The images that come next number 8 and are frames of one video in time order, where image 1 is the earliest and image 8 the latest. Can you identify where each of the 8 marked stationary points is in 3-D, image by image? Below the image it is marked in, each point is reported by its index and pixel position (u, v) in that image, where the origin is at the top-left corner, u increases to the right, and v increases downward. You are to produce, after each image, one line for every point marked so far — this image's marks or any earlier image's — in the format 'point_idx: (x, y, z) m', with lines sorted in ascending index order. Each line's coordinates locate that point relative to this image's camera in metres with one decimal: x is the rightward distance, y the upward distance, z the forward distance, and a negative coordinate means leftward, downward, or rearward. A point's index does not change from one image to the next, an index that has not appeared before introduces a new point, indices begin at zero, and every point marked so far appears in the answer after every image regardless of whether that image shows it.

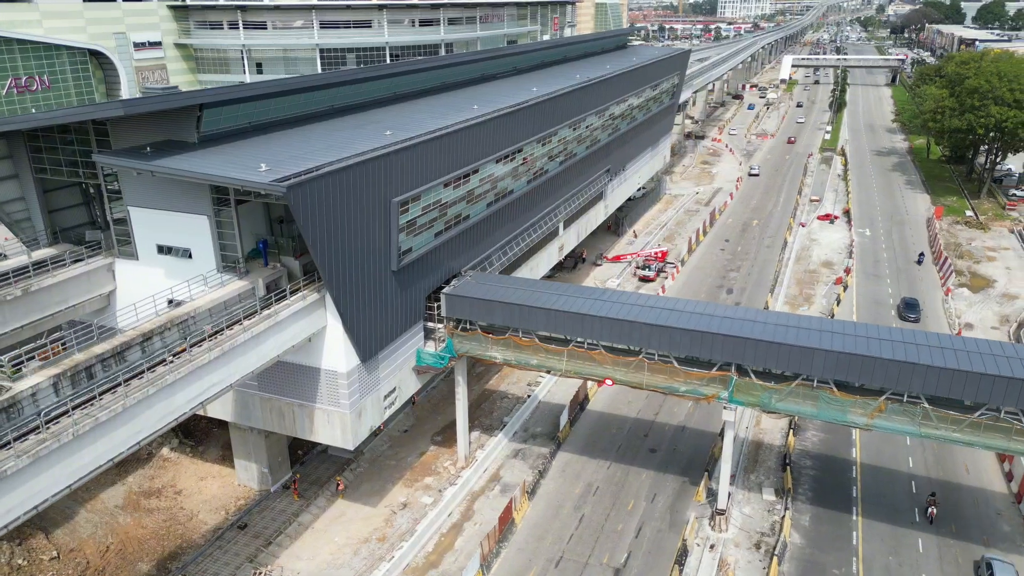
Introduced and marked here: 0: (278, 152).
0: (-6.3, +3.8, +20.2) m
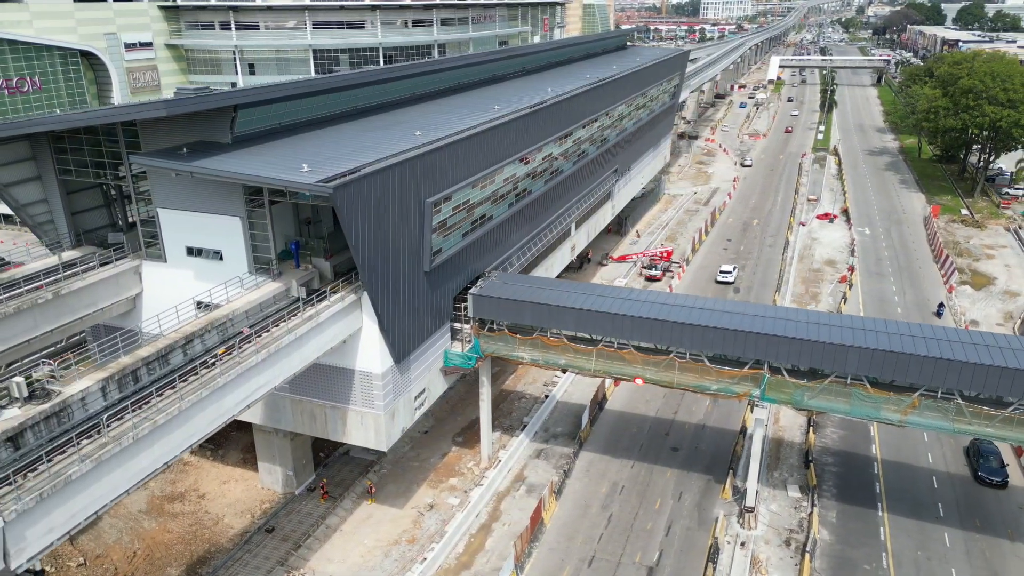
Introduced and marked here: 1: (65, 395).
0: (-5.3, +3.8, +20.1) m
1: (-9.1, -2.2, +14.7) m
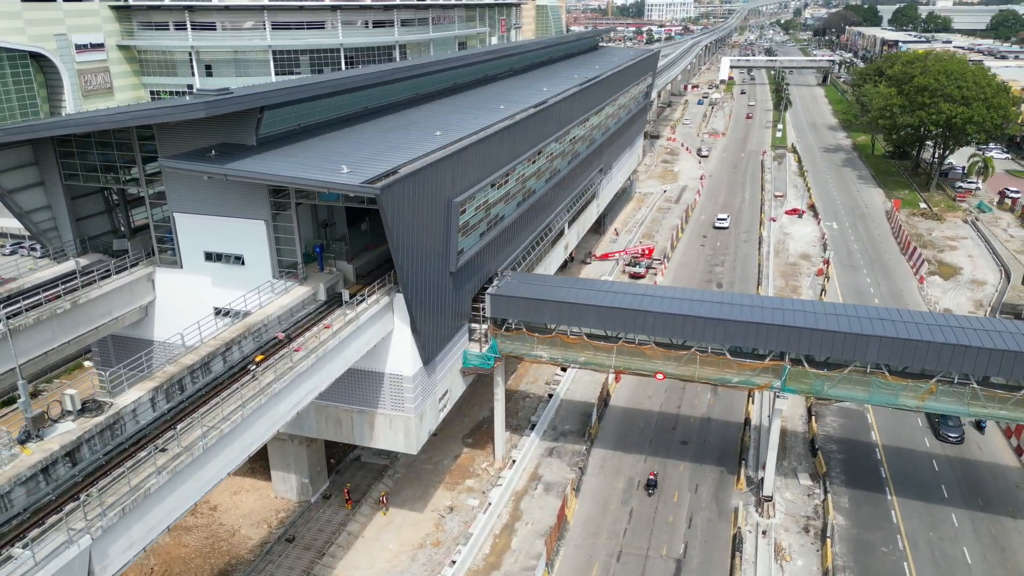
0: (-4.4, +3.7, +19.8) m
1: (-7.7, -2.3, +14.2) m
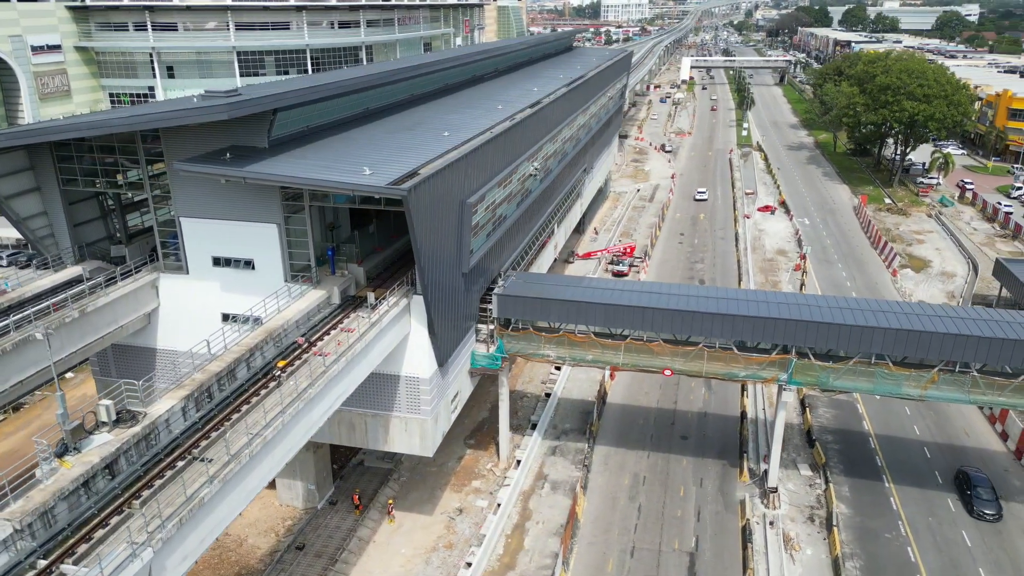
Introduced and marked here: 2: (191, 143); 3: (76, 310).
0: (-4.0, +3.6, +19.6) m
1: (-6.9, -2.5, +13.9) m
2: (-8.8, +4.0, +19.8) m
3: (-11.4, -0.6, +19.0) m
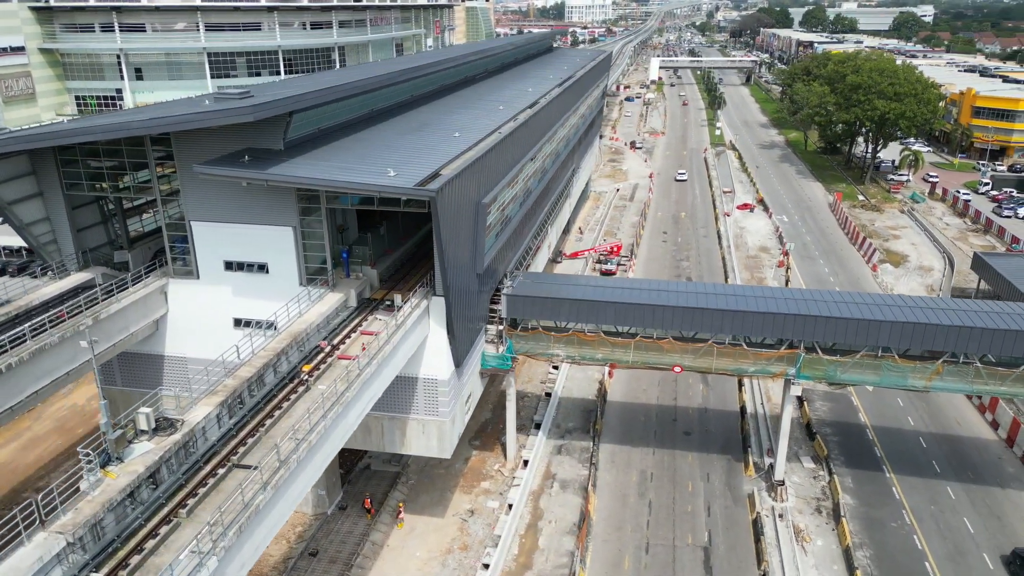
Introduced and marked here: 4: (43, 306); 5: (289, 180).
0: (-3.5, +3.6, +19.5) m
1: (-6.1, -2.5, +13.6) m
2: (-8.3, +3.8, +19.5) m
3: (-10.8, -0.8, +18.6) m
4: (-13.0, -0.5, +20.0) m
5: (-5.4, +2.6, +17.3) m
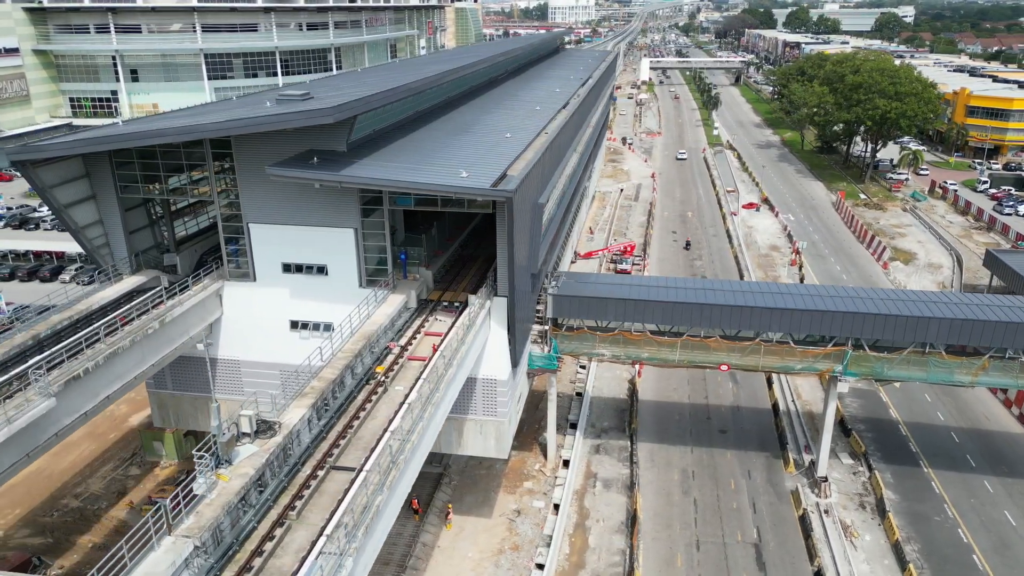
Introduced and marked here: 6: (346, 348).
0: (-1.8, +3.6, +19.5) m
1: (-4.2, -2.6, +13.6) m
2: (-6.6, +3.8, +19.4) m
3: (-9.1, -0.8, +18.4) m
4: (-11.3, -0.6, +19.8) m
5: (-3.6, +2.5, +17.3) m
6: (-3.9, -1.4, +17.0) m
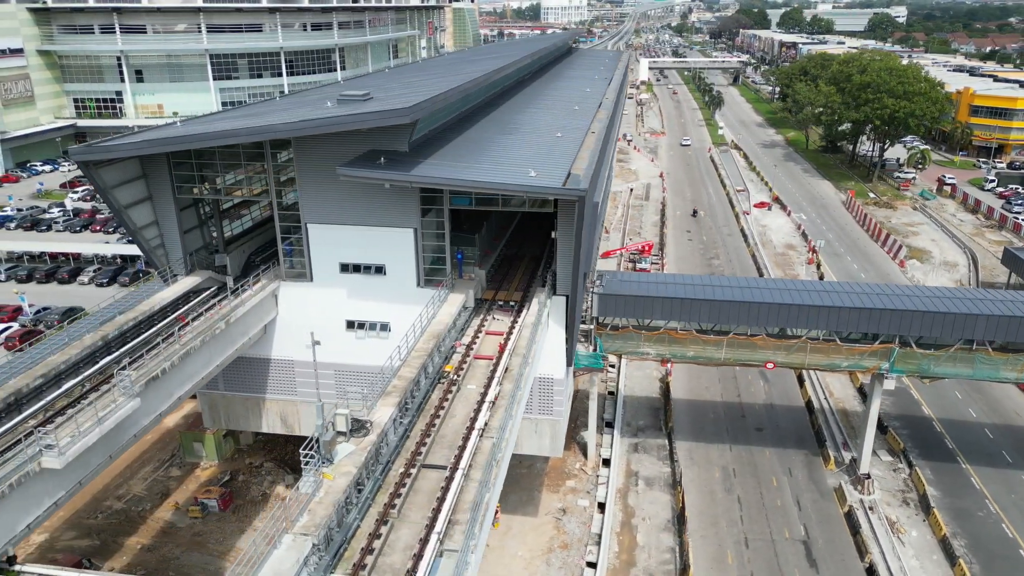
0: (-0.1, +3.6, +19.5) m
1: (-2.5, -2.6, +13.6) m
2: (-5.0, +3.8, +19.4) m
3: (-7.4, -0.8, +18.4) m
4: (-9.6, -0.7, +19.8) m
5: (-2.0, +2.6, +17.3) m
6: (-2.2, -1.4, +17.0) m
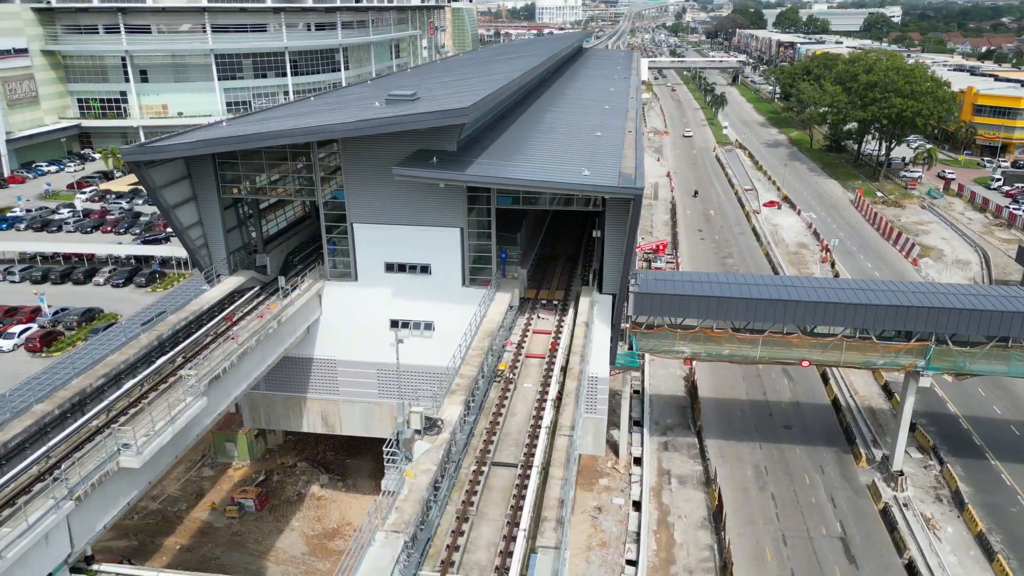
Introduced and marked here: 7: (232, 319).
0: (+1.2, +3.6, +19.6) m
1: (-1.1, -2.5, +13.6) m
2: (-3.7, +3.8, +19.4) m
3: (-6.1, -0.8, +18.4) m
4: (-8.3, -0.6, +19.8) m
5: (-0.6, +2.6, +17.3) m
6: (-0.9, -1.4, +17.1) m
7: (-7.6, -0.8, +19.7) m
